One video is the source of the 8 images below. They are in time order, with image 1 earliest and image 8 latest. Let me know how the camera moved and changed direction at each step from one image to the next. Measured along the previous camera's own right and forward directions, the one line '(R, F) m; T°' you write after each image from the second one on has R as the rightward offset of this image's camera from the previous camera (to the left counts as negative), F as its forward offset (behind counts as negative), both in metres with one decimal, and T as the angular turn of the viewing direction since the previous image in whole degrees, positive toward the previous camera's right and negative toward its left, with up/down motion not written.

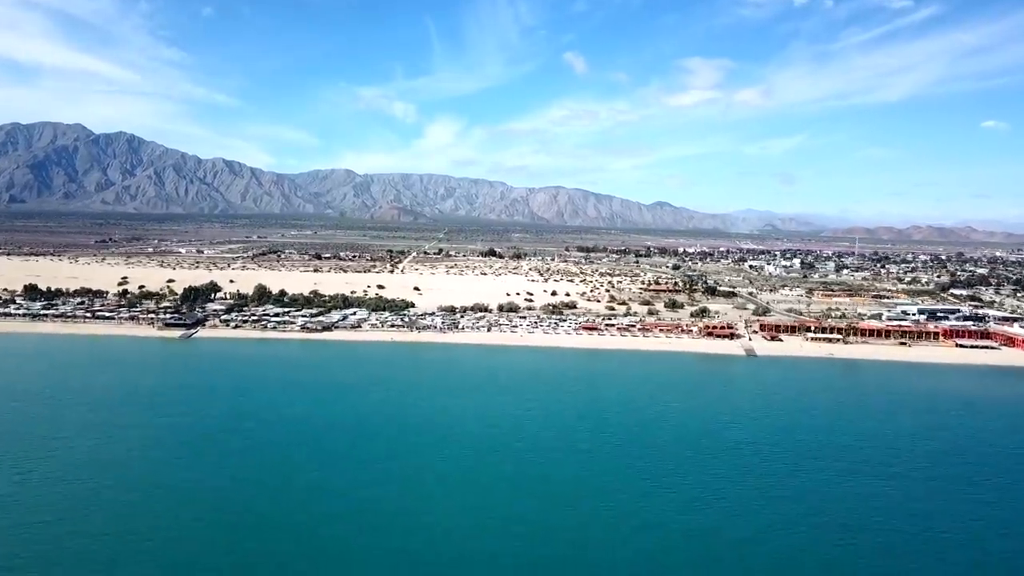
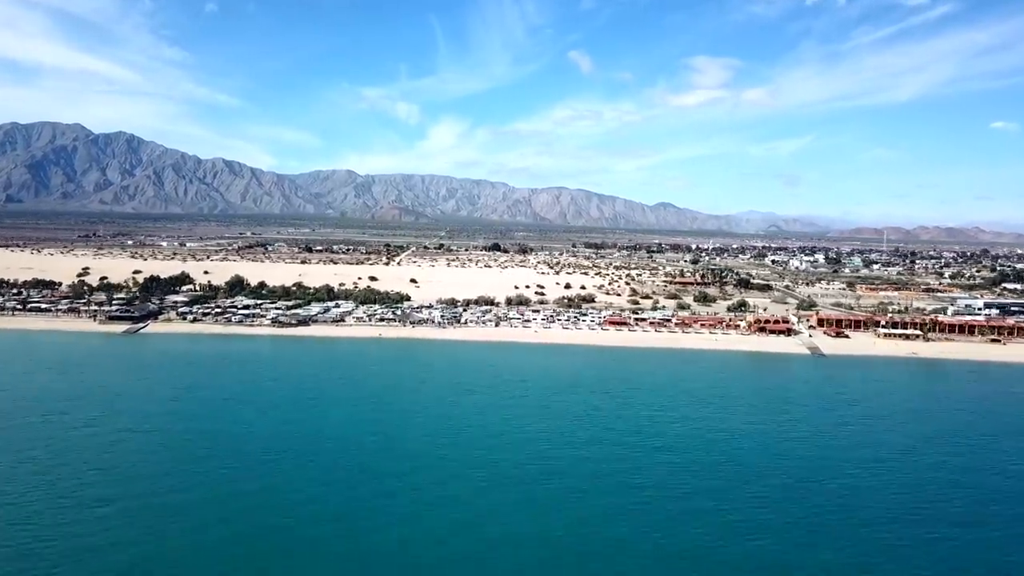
(-0.7, +9.8) m; 0°
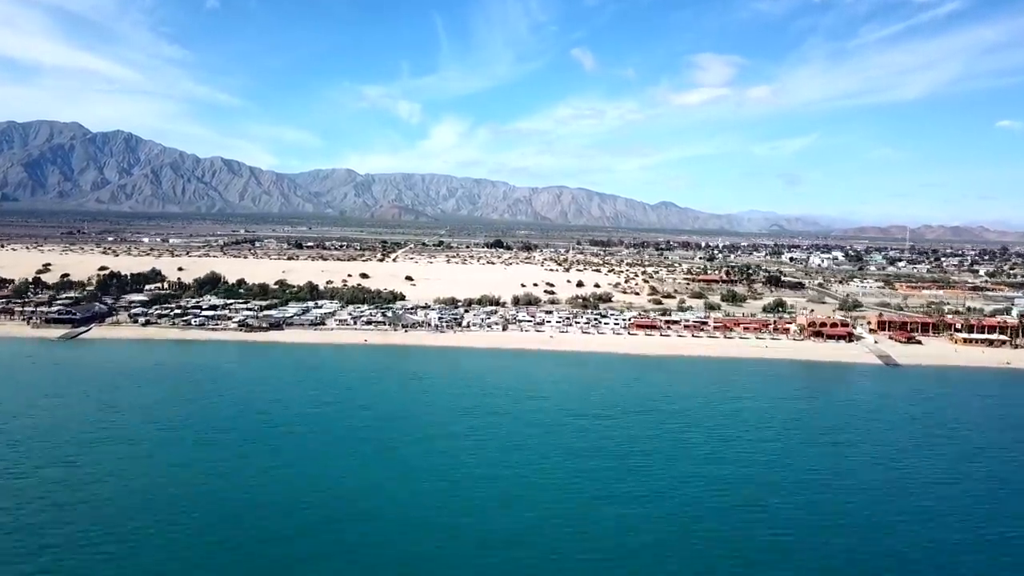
(-0.6, +7.6) m; 0°
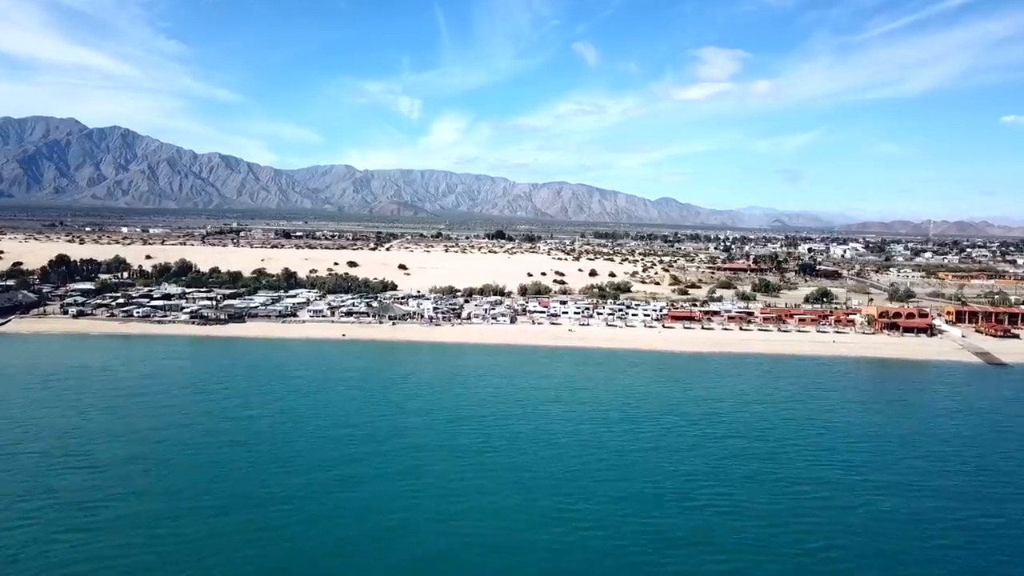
(-0.5, +7.4) m; 0°
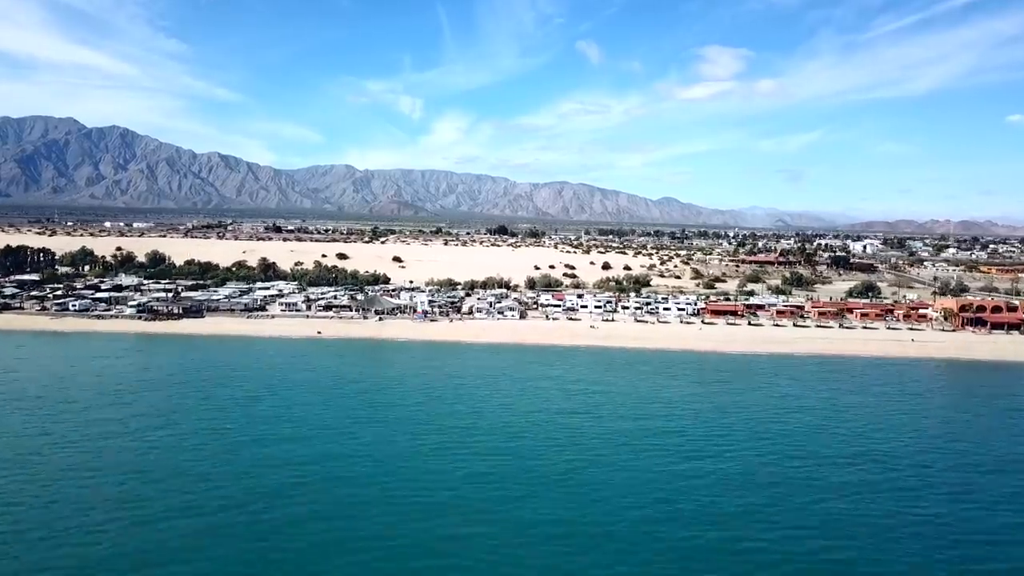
(-0.4, +5.7) m; 0°
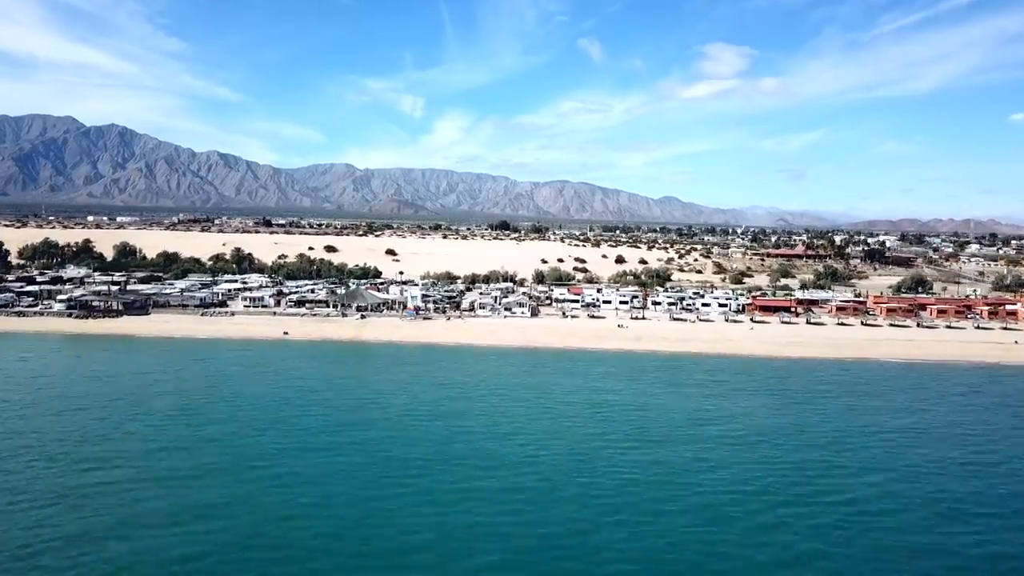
(-0.3, +5.1) m; 0°
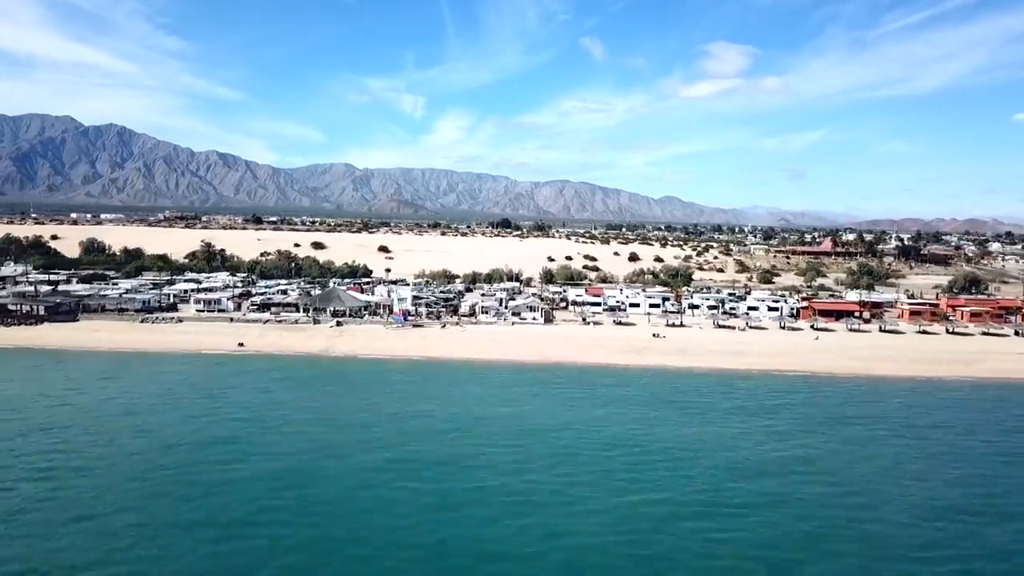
(-0.2, +4.4) m; 0°
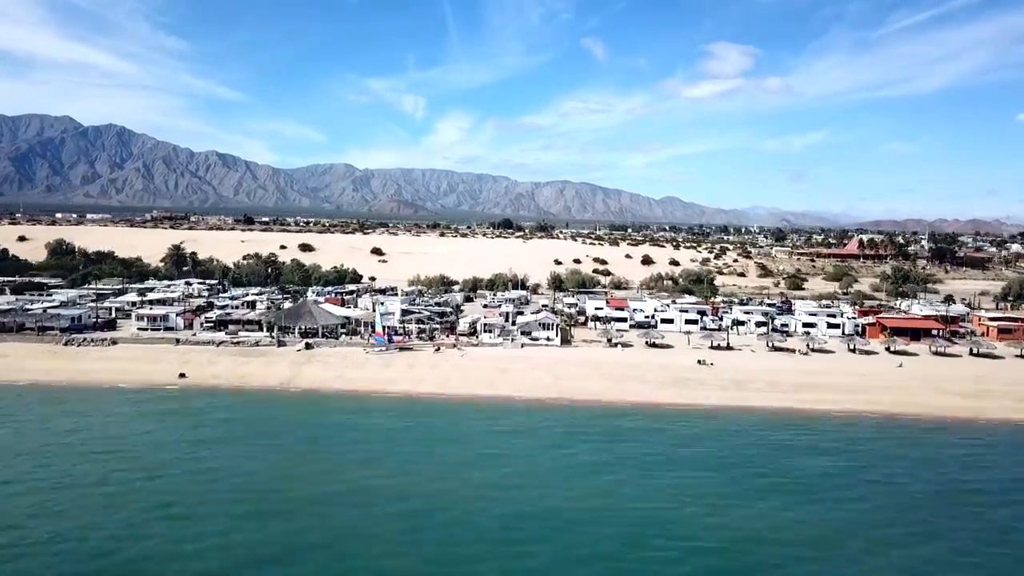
(-0.2, +3.7) m; 0°
